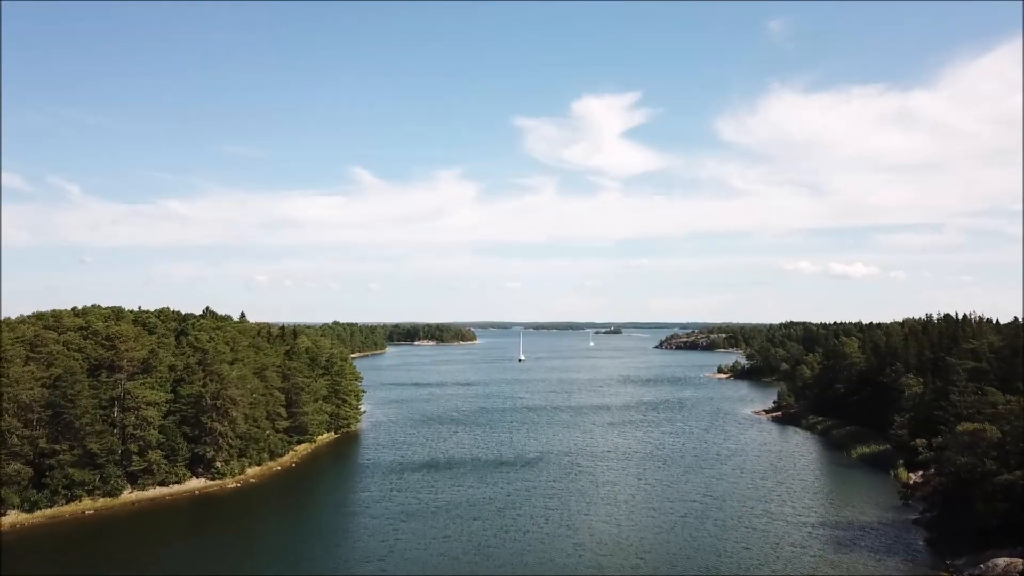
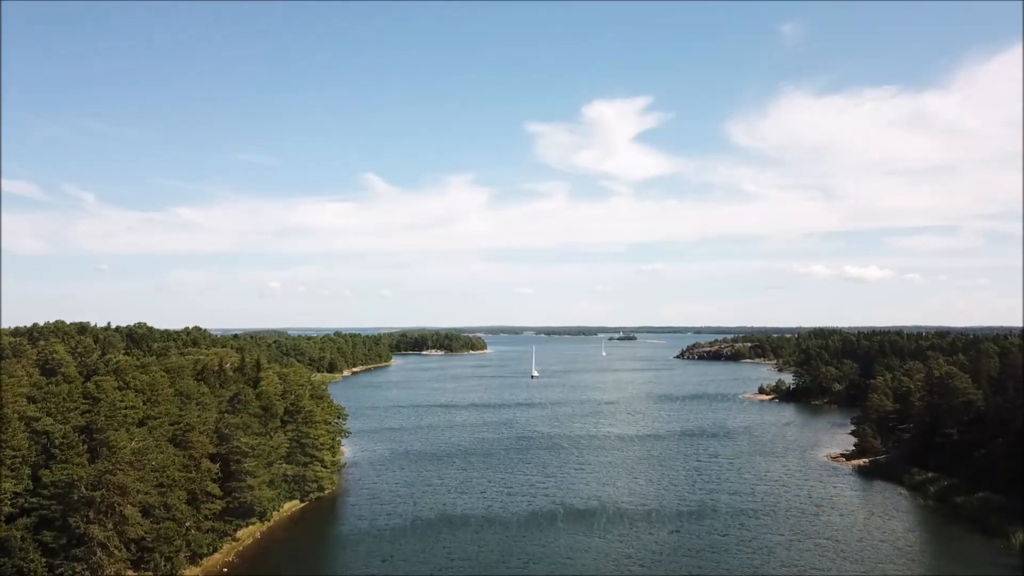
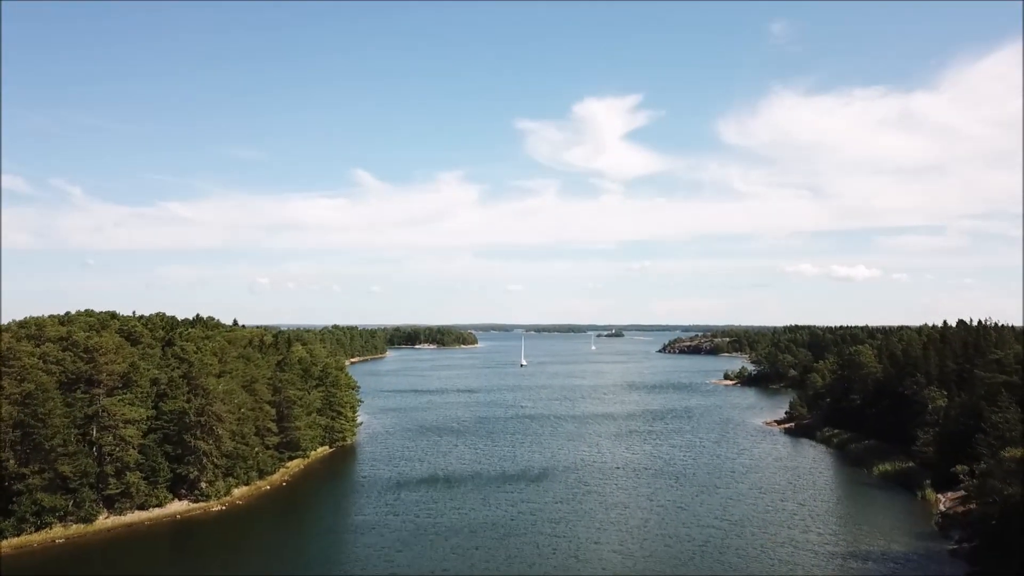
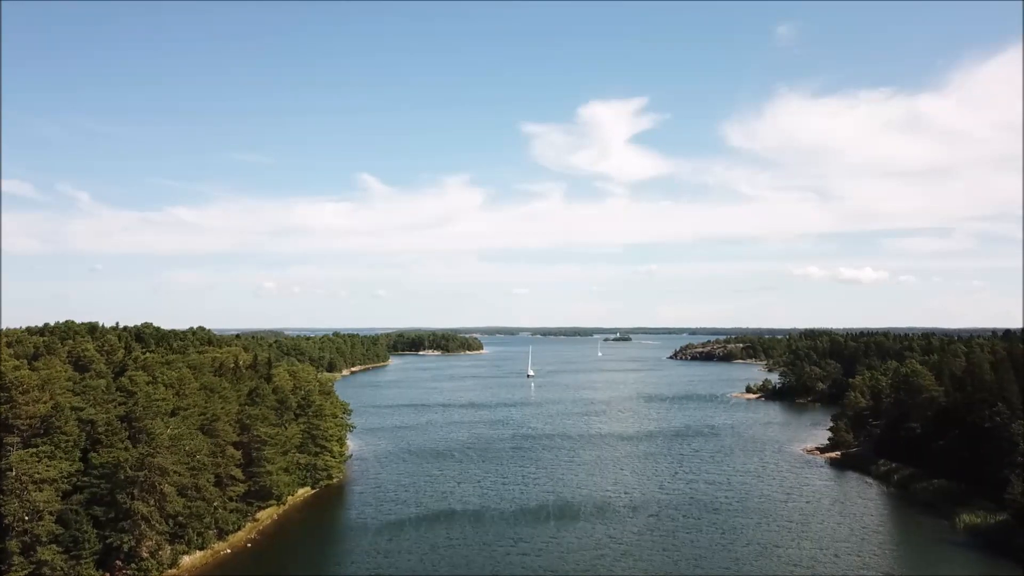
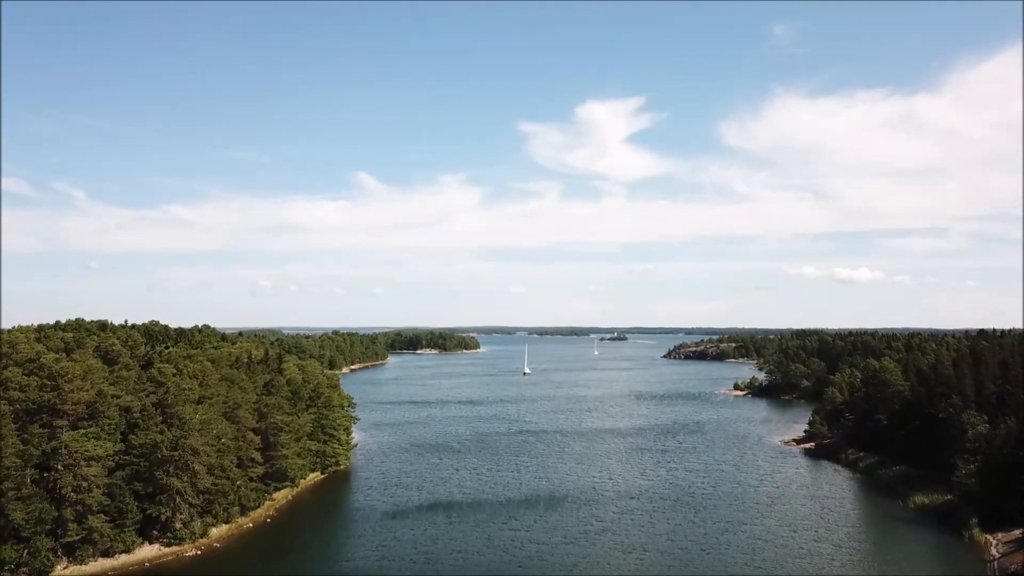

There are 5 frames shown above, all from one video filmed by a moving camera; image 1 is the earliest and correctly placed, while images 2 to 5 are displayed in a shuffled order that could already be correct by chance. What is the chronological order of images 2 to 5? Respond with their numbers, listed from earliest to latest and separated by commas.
3, 5, 4, 2
